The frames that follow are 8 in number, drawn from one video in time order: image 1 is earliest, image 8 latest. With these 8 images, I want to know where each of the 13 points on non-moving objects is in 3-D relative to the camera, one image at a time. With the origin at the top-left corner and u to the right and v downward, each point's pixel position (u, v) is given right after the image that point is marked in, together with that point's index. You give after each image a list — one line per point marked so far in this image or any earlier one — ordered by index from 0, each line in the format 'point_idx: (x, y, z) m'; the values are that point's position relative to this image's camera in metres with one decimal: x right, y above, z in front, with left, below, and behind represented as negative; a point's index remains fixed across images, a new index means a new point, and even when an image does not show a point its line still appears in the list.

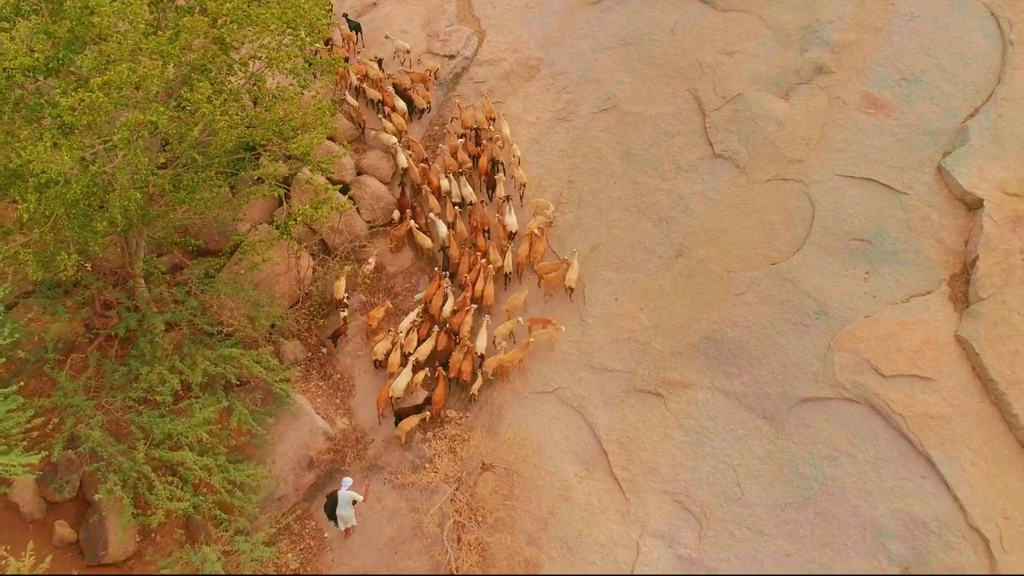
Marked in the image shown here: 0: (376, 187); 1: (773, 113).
0: (-2.2, +1.7, +13.5) m
1: (+4.0, +2.7, +12.5) m
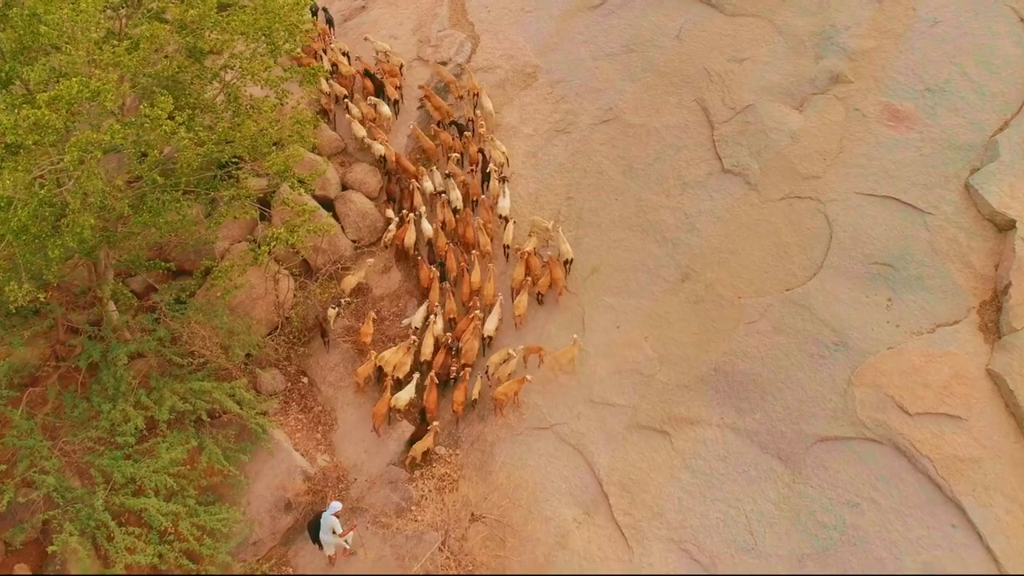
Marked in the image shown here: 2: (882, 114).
0: (-2.3, +1.3, +12.6) m
1: (+3.9, +2.3, +11.6) m
2: (+5.2, +2.4, +11.5) m
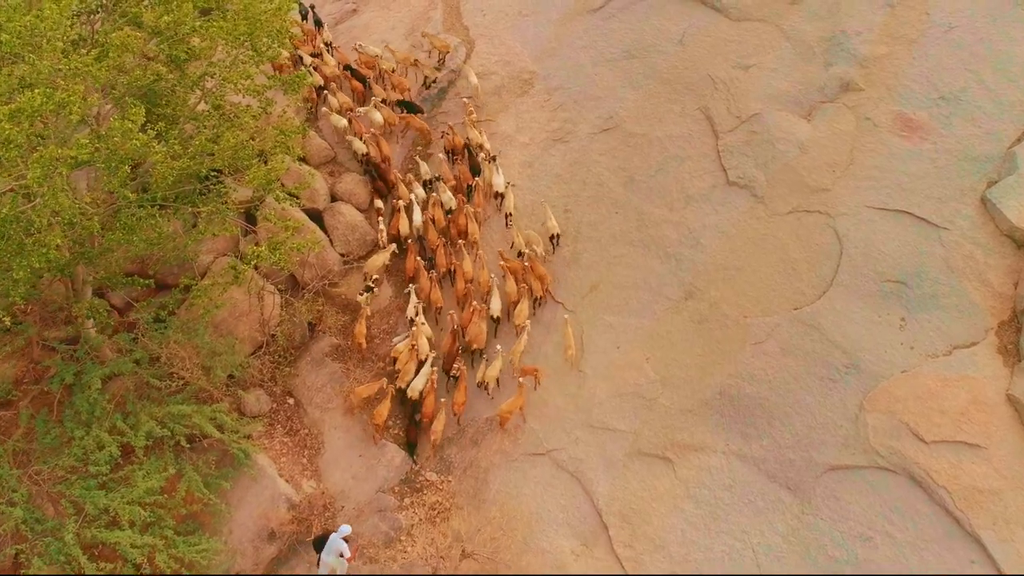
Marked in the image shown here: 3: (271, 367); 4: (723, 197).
0: (-2.4, +1.1, +12.1) m
1: (+3.8, +2.1, +11.1) m
2: (+5.1, +2.2, +11.0) m
3: (-3.3, -1.1, +11.1) m
4: (+2.8, +1.2, +11.0) m
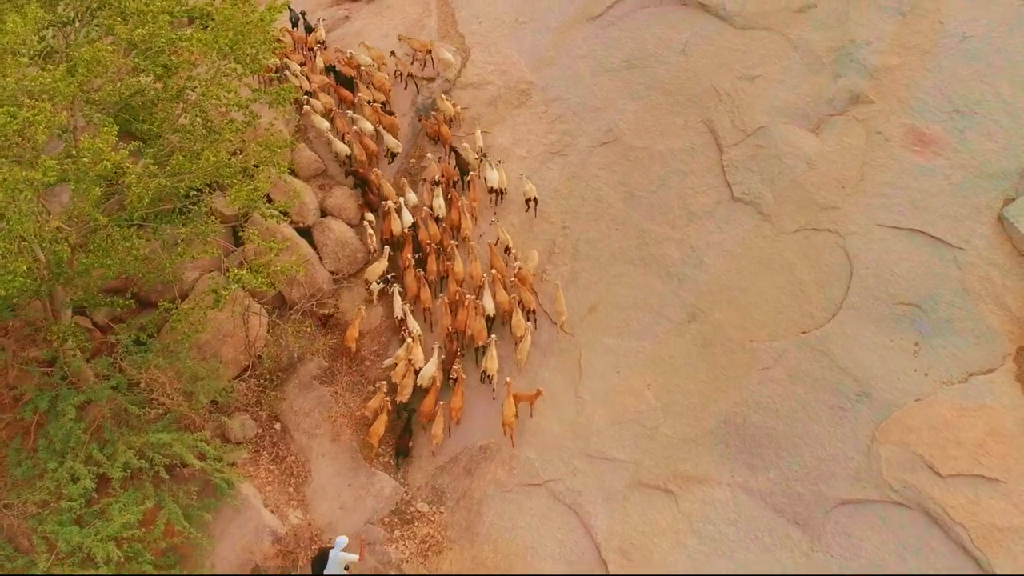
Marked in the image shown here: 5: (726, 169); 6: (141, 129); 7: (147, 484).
0: (-2.4, +0.8, +11.7) m
1: (+3.8, +1.8, +10.7) m
2: (+5.1, +1.9, +10.6) m
3: (-3.3, -1.3, +10.7) m
4: (+2.8, +1.0, +10.6) m
5: (+2.8, +1.6, +10.8) m
6: (-4.2, +1.8, +9.3) m
7: (-4.1, -2.2, +9.3) m
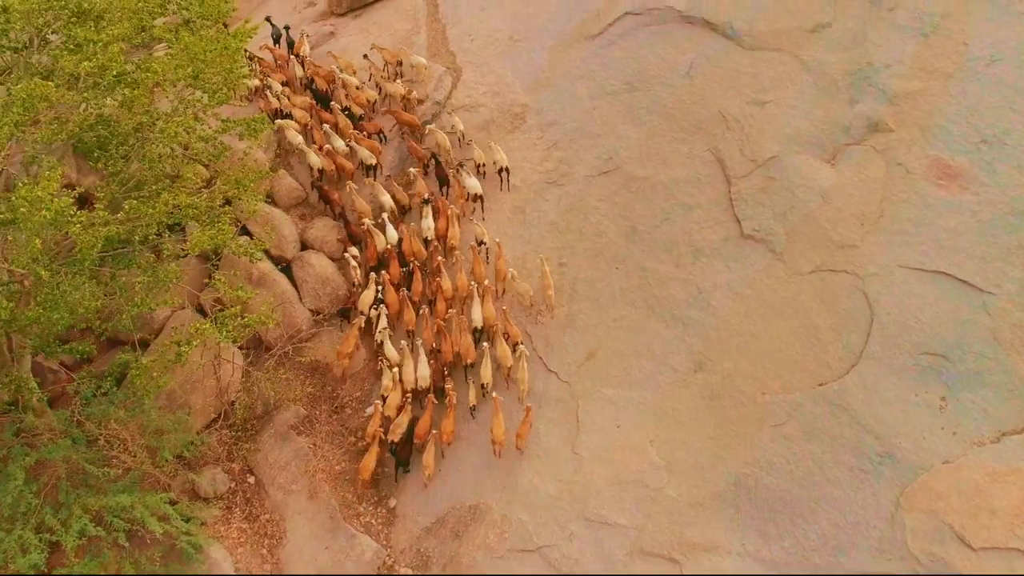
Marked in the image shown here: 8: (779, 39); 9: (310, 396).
0: (-2.5, +0.3, +10.9) m
1: (+3.7, +1.3, +9.9) m
2: (+5.0, +1.4, +9.8) m
3: (-3.4, -1.9, +9.9) m
4: (+2.7, +0.4, +9.8) m
5: (+2.7, +1.0, +10.0) m
6: (-4.3, +1.2, +8.5) m
7: (-4.2, -2.7, +8.6) m
8: (+3.6, +3.4, +11.1) m
9: (-2.5, -1.3, +10.3) m
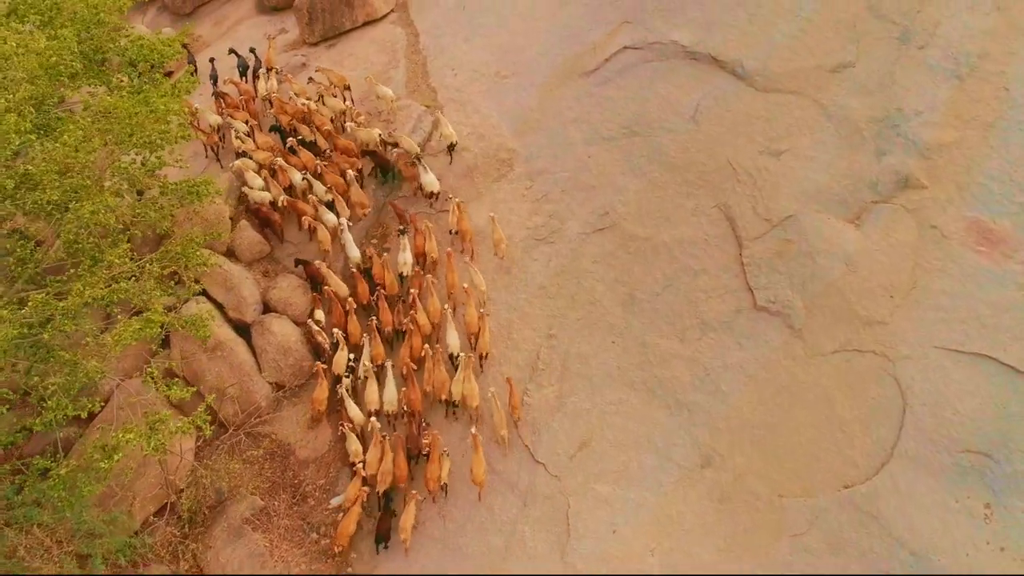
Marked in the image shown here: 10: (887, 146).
0: (-2.7, -0.5, +9.8) m
1: (+3.5, +0.5, +8.7) m
2: (+4.8, +0.6, +8.7) m
3: (-3.6, -2.7, +8.8) m
4: (+2.5, -0.4, +8.7) m
5: (+2.5, +0.2, +8.9) m
6: (-4.5, +0.4, +7.4) m
7: (-4.4, -3.6, +7.4) m
8: (+3.4, +2.5, +10.0) m
9: (-2.7, -2.2, +9.2) m
10: (+4.2, +1.6, +9.2) m
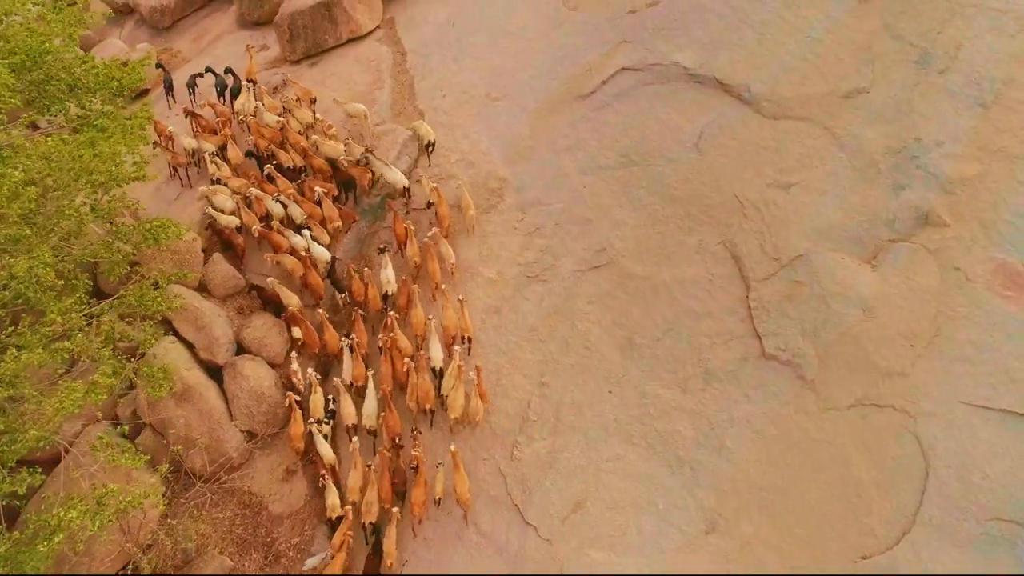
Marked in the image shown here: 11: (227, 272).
0: (-2.8, -1.0, +9.1) m
1: (+3.4, 0.0, +8.1) m
2: (+4.7, +0.1, +8.0) m
3: (-3.7, -3.1, +8.1) m
4: (+2.4, -0.9, +8.0) m
5: (+2.4, -0.2, +8.2) m
6: (-4.6, 0.0, +6.8) m
7: (-4.5, -4.0, +6.8) m
8: (+3.3, +2.1, +9.3) m
9: (-2.8, -2.6, +8.5) m
10: (+4.1, +1.1, +8.6) m
11: (-3.4, +0.2, +9.8) m
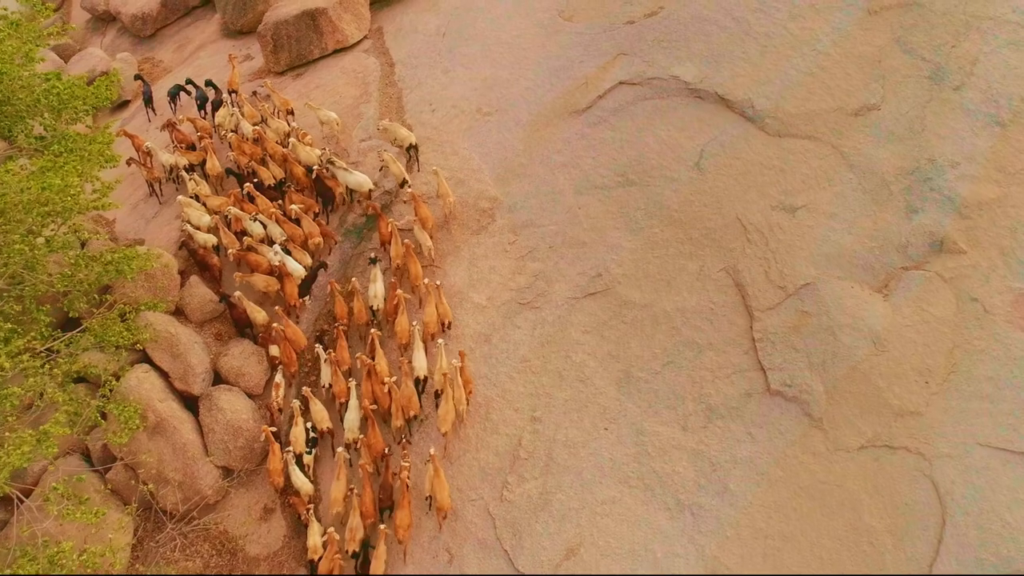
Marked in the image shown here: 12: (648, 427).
0: (-2.9, -1.3, +8.7) m
1: (+3.3, -0.3, +7.6) m
2: (+4.6, -0.2, +7.5) m
3: (-3.8, -3.4, +7.6) m
4: (+2.3, -1.1, +7.5) m
5: (+2.3, -0.5, +7.8) m
6: (-4.7, -0.3, +6.3) m
7: (-4.6, -4.3, +6.3) m
8: (+3.2, +1.8, +8.8) m
9: (-2.9, -2.9, +8.0) m
10: (+4.0, +0.8, +8.1) m
11: (-3.5, -0.1, +9.4) m
12: (+1.3, -1.3, +7.7) m
